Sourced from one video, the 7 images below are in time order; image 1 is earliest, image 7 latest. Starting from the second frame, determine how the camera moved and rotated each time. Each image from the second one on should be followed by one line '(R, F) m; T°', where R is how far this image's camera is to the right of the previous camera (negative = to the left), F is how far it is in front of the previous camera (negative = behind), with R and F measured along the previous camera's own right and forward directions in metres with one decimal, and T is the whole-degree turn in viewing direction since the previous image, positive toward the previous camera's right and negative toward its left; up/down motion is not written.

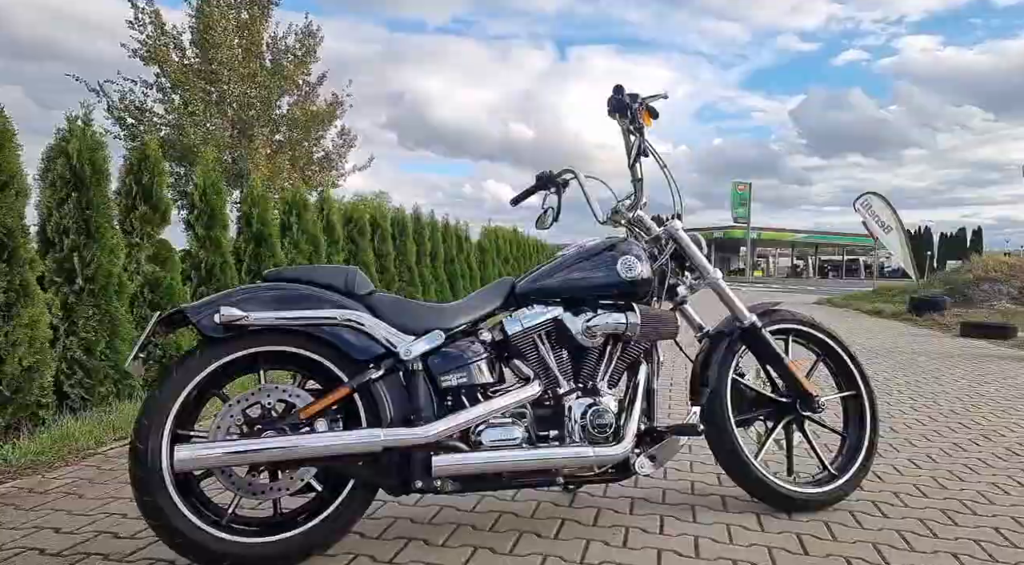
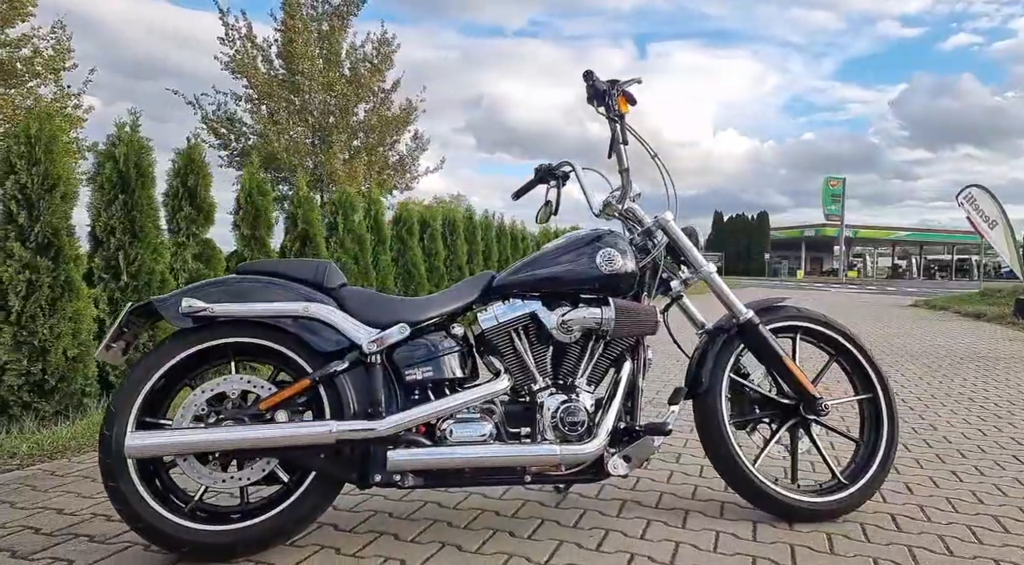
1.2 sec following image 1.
(+0.6, +0.1) m; -8°
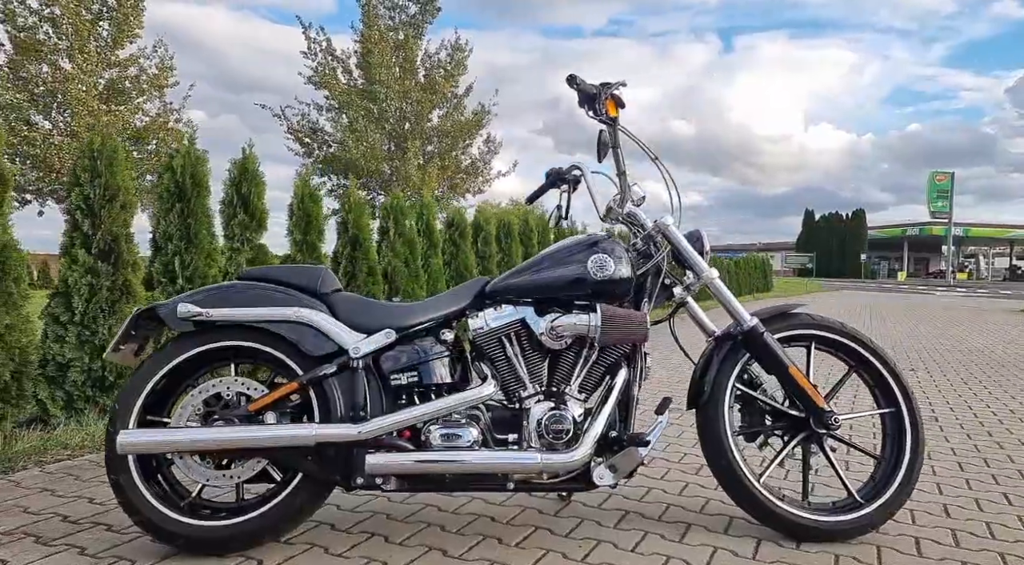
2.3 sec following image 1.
(+0.5, 0.0) m; -8°
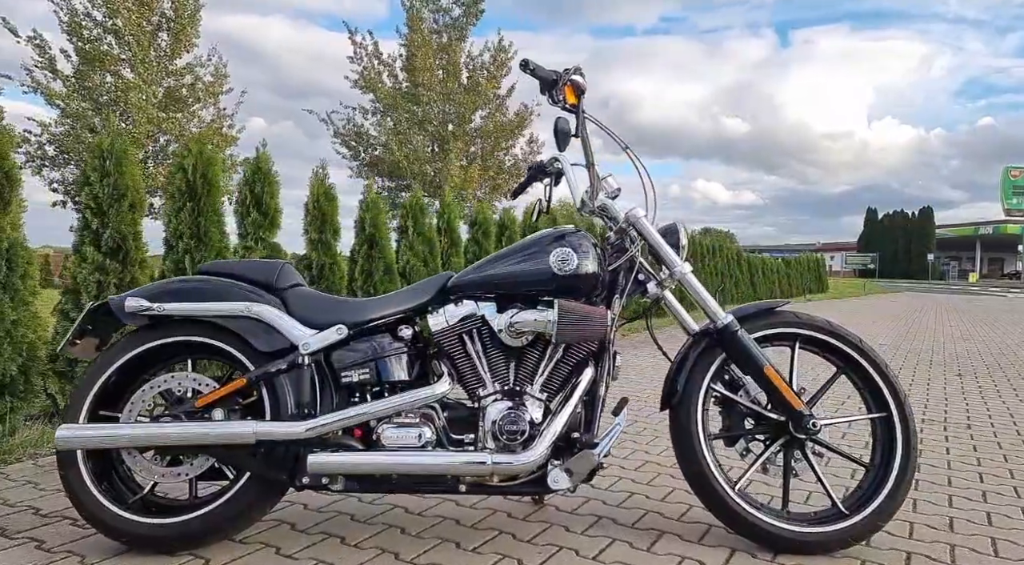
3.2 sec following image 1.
(+0.5, +0.2) m; -5°
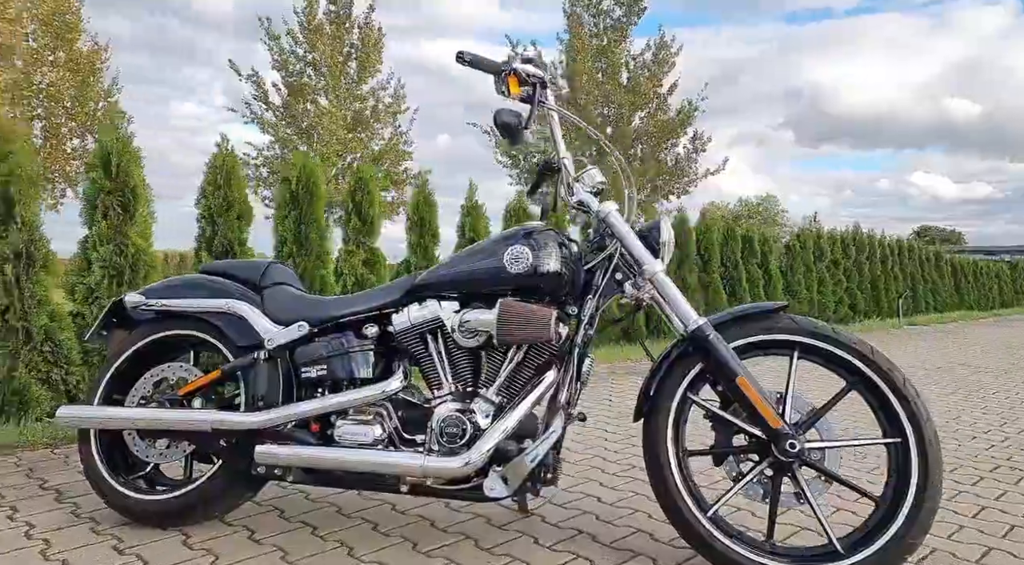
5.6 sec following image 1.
(+1.2, +0.3) m; -17°
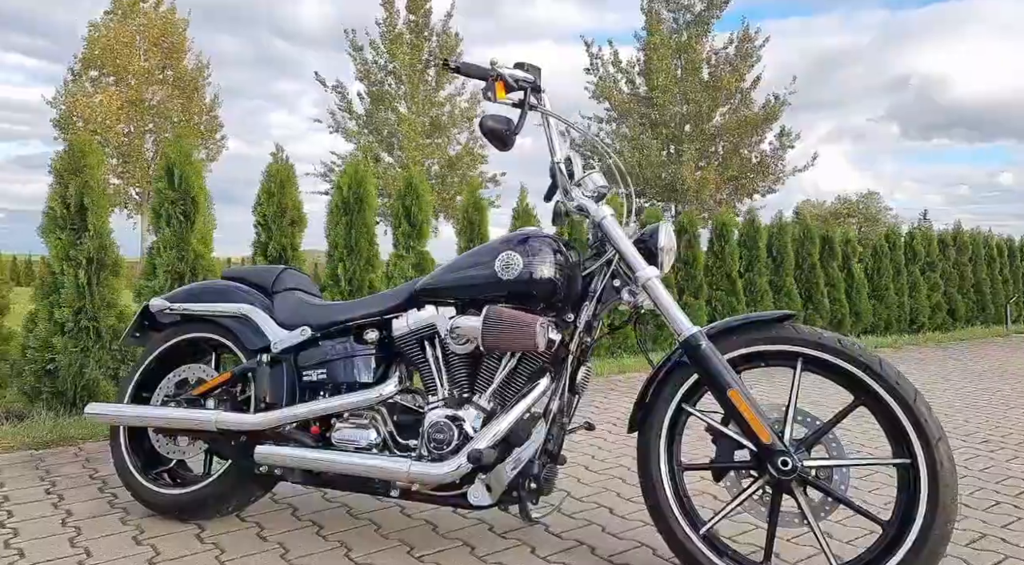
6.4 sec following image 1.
(+0.5, +0.1) m; -7°
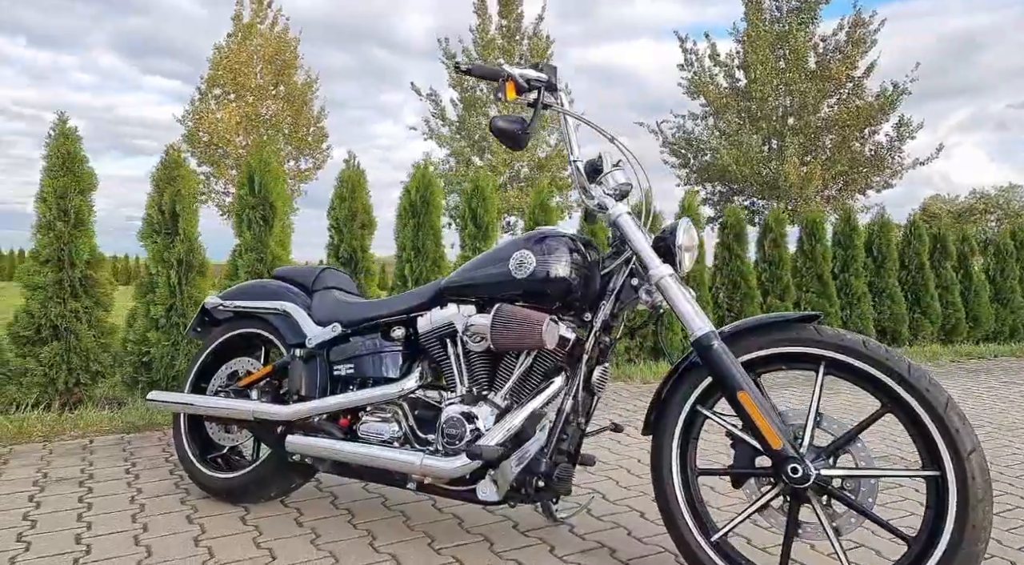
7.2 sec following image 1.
(+0.4, 0.0) m; -8°
